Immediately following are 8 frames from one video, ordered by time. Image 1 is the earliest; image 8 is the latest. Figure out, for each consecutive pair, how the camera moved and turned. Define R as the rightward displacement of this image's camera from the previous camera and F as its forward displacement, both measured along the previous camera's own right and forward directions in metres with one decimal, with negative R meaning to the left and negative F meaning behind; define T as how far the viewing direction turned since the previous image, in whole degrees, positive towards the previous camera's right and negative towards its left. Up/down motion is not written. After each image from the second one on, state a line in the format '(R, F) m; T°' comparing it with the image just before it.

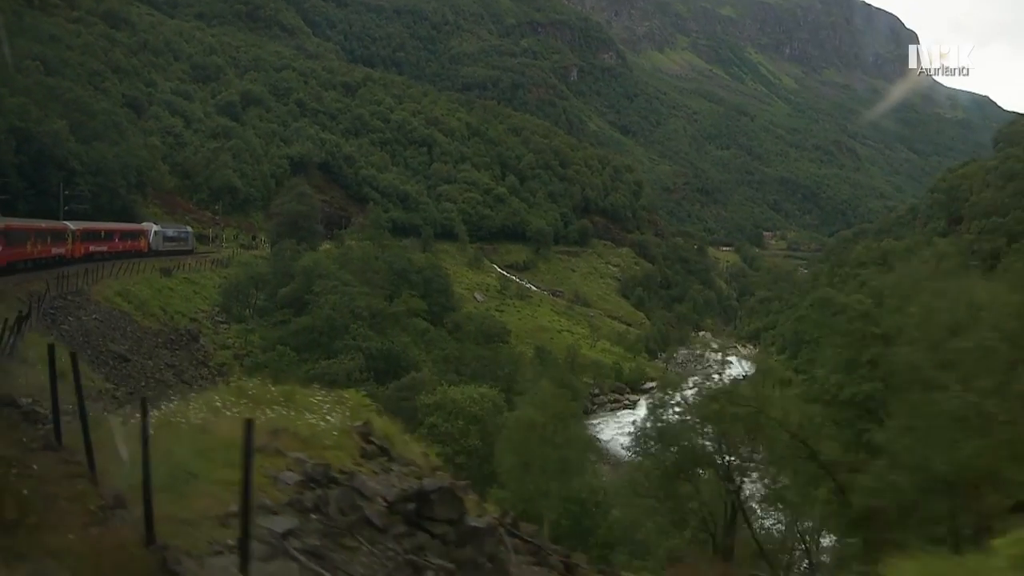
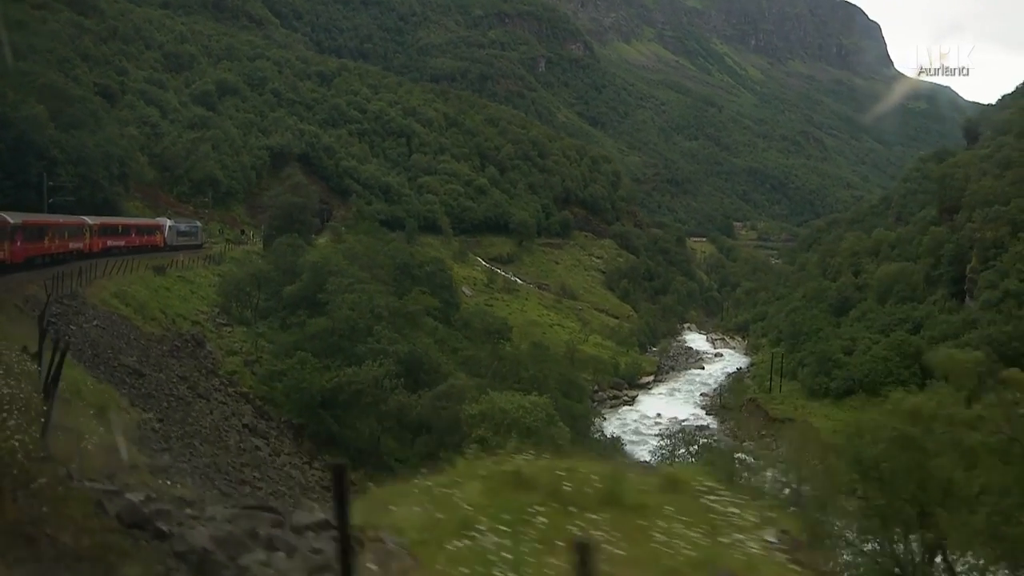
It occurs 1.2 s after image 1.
(-2.2, +2.6) m; +2°
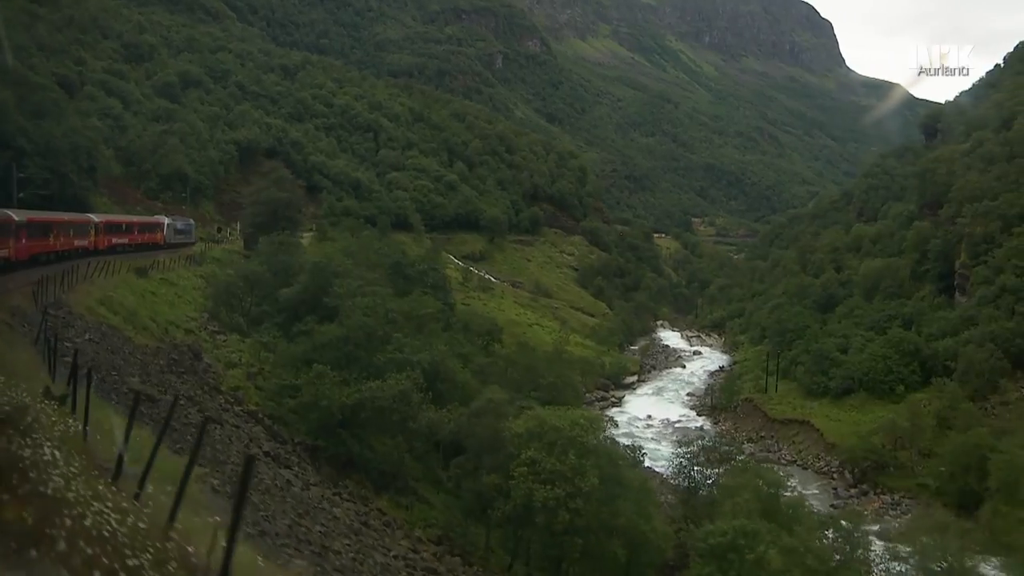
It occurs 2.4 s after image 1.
(-2.1, +2.6) m; +3°
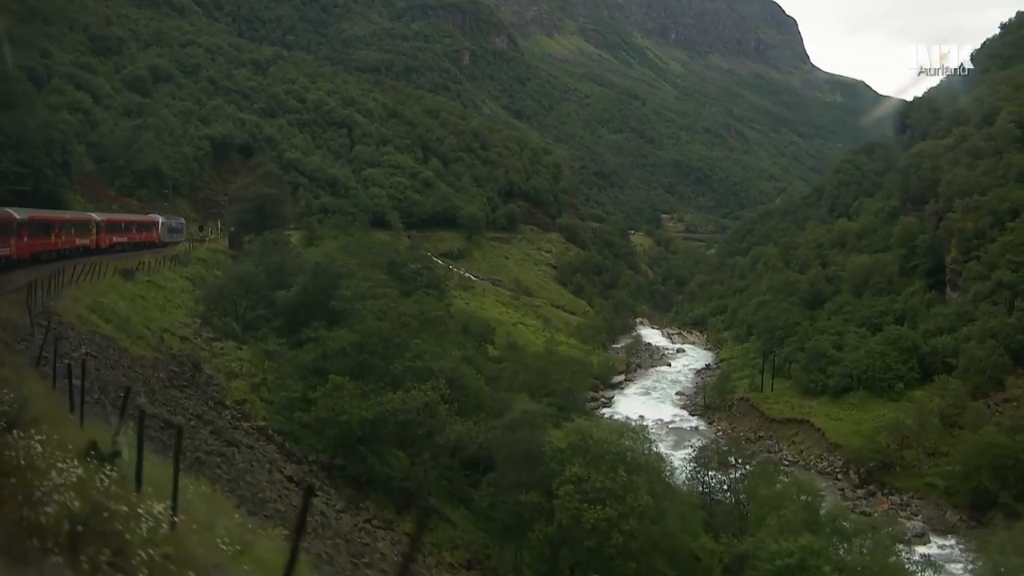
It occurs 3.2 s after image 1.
(-1.5, +1.8) m; +2°
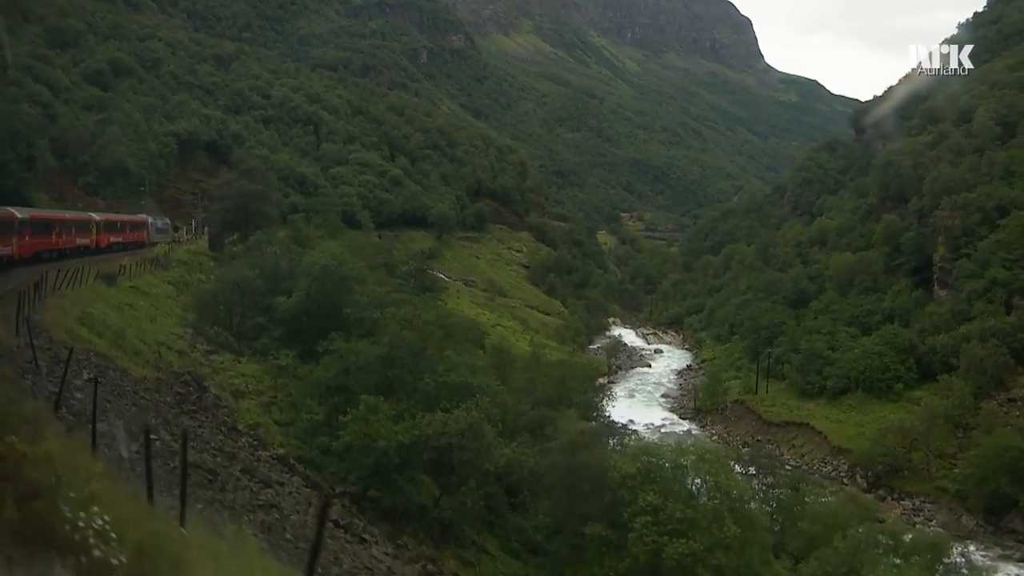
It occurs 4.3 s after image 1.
(-1.9, +2.3) m; +3°
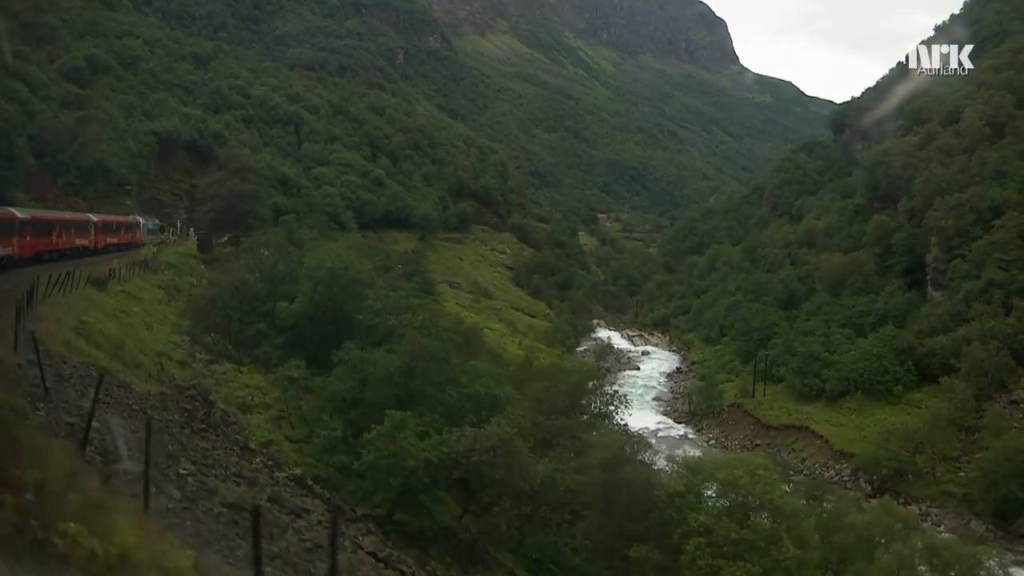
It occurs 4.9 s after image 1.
(-1.1, +1.3) m; +1°
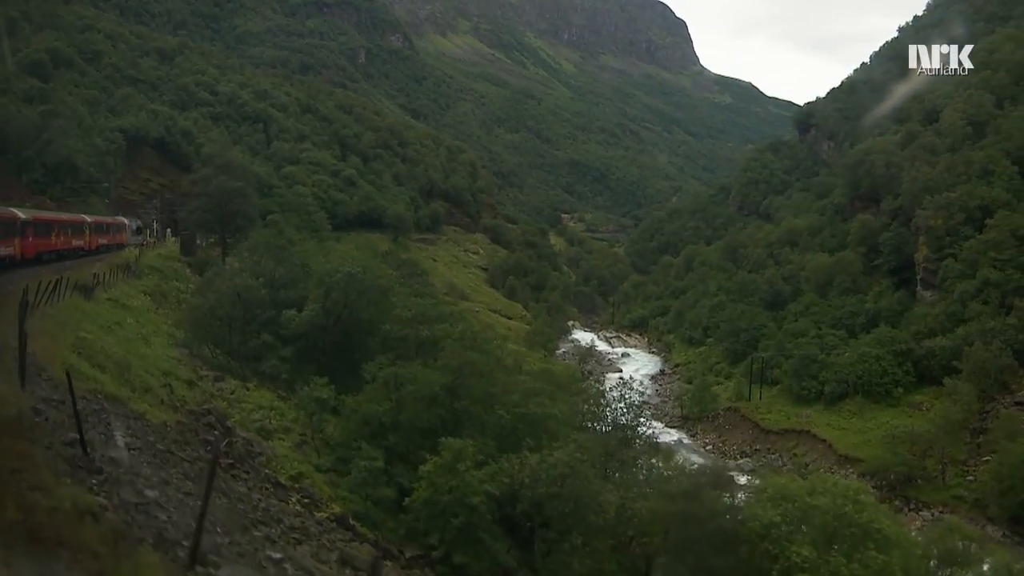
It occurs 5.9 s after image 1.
(-1.7, +2.0) m; +2°
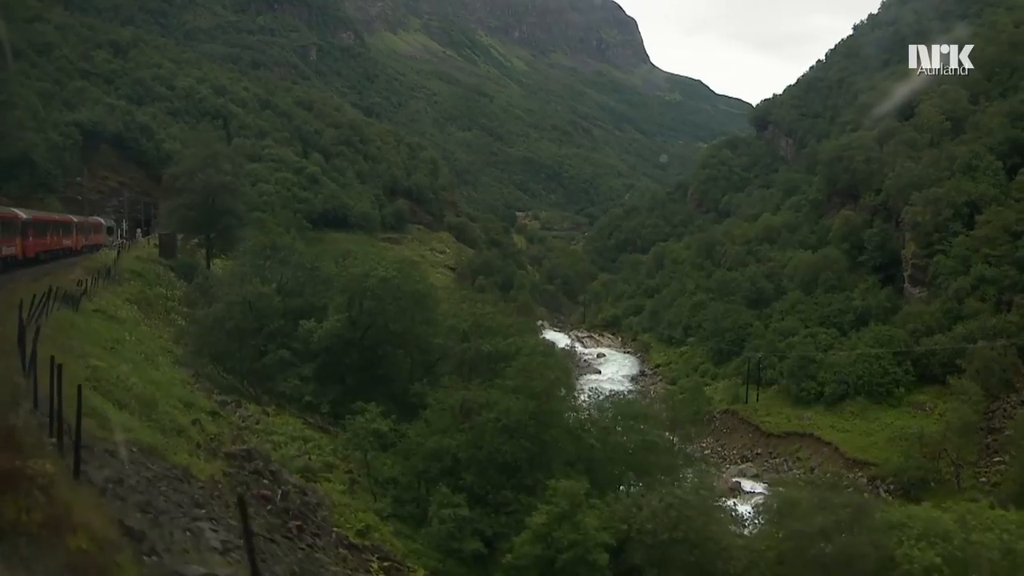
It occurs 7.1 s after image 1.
(-2.2, +2.5) m; +3°
